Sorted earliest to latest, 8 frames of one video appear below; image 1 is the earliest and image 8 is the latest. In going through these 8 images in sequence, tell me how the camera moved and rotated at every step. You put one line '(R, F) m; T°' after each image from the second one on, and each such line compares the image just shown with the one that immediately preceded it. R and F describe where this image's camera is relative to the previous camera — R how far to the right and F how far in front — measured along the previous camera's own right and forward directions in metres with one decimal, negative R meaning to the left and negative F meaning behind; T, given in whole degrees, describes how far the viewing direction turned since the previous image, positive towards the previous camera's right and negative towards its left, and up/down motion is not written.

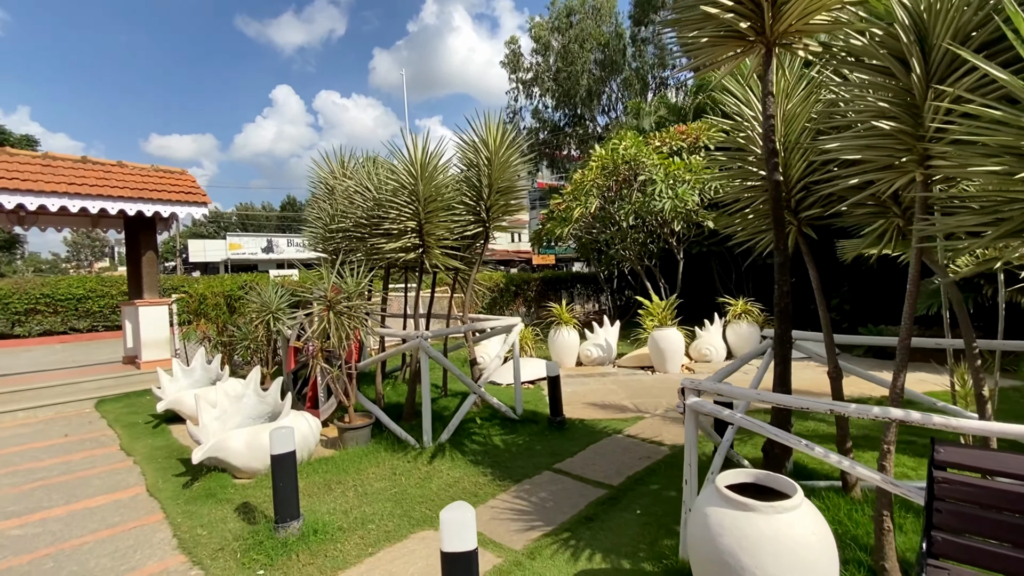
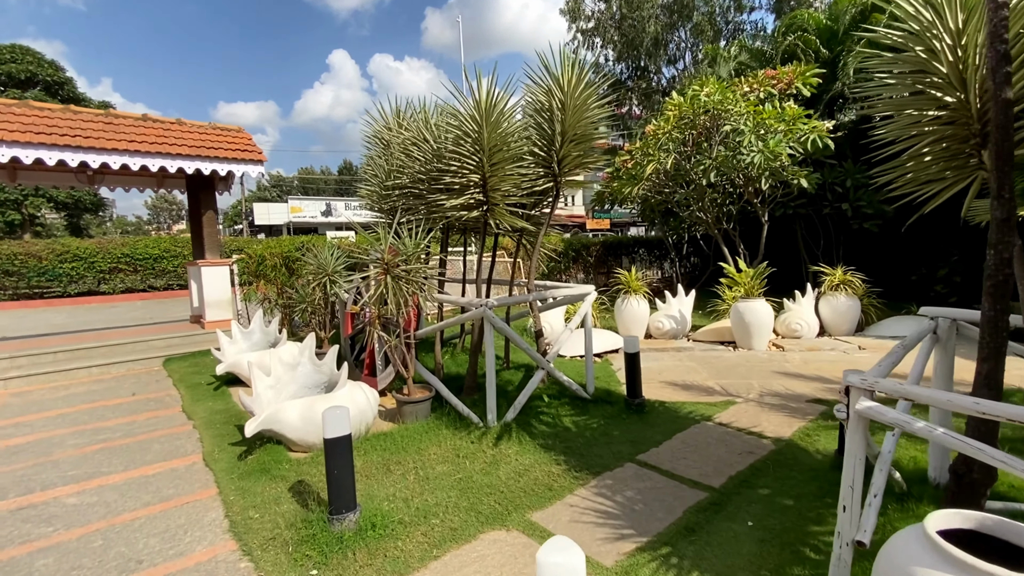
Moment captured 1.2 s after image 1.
(-0.2, +0.6) m; -6°
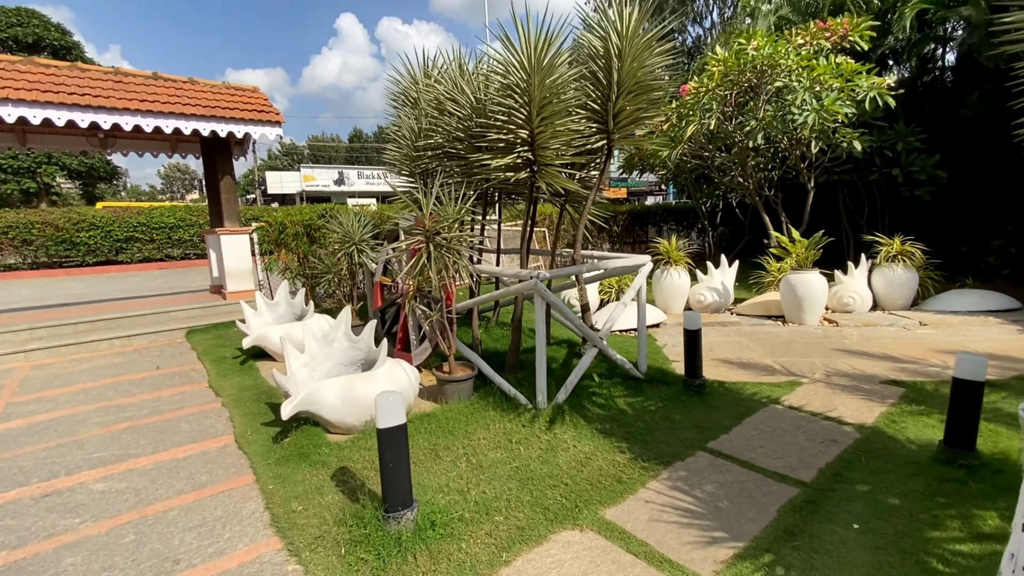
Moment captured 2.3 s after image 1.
(-0.3, +0.4) m; -1°
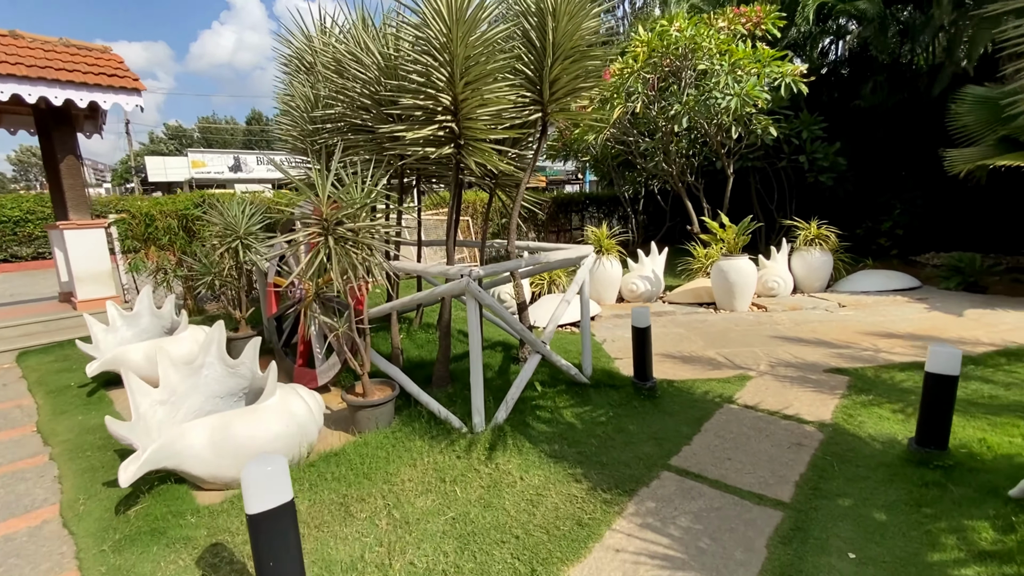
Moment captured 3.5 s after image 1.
(0.0, +0.6) m; +9°
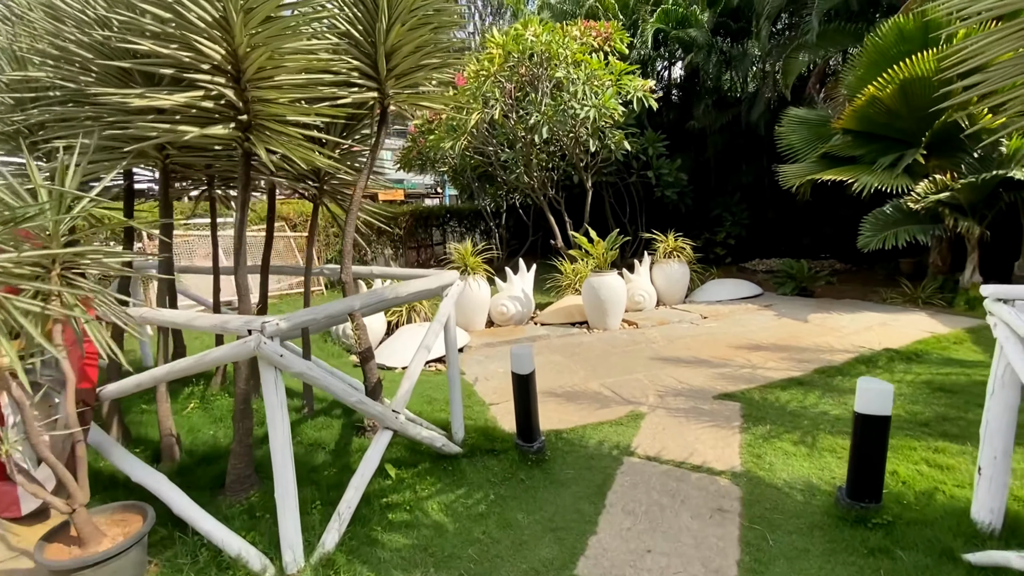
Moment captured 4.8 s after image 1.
(+0.2, +0.9) m; +16°
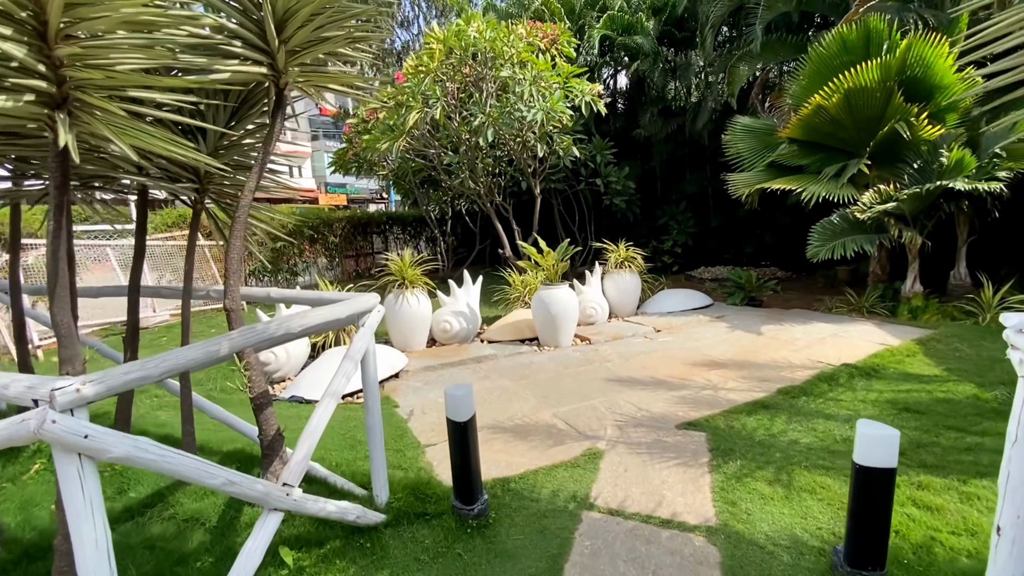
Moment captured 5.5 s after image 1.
(+0.1, +0.5) m; +6°
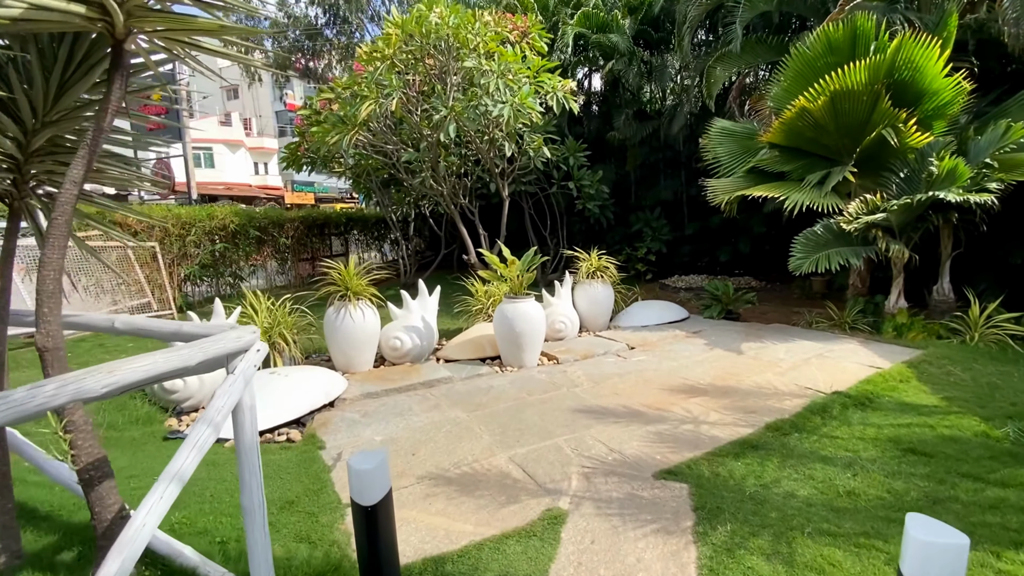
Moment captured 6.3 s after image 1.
(+0.2, +0.6) m; +3°
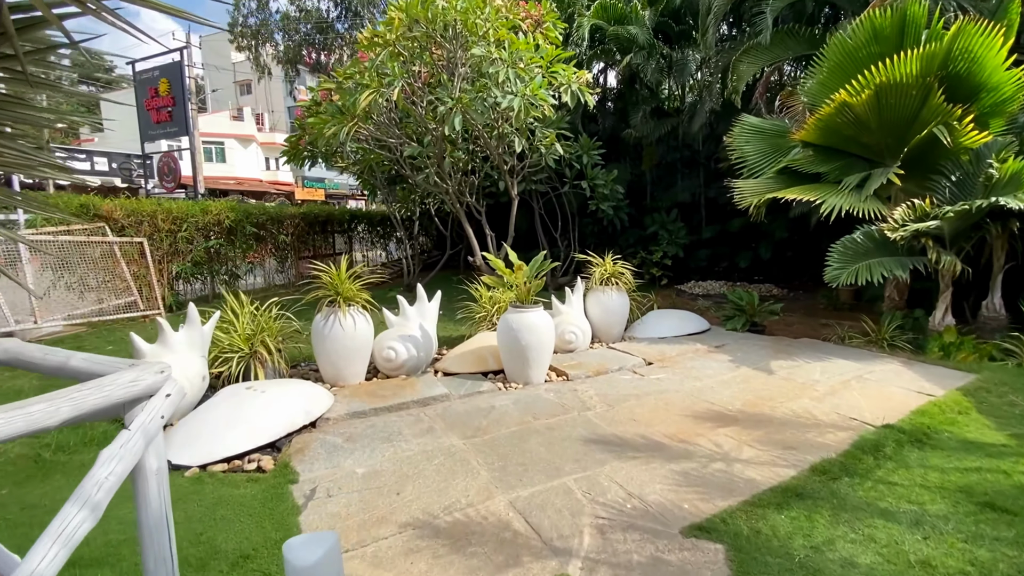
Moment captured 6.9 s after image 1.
(0.0, +0.4) m; -1°
